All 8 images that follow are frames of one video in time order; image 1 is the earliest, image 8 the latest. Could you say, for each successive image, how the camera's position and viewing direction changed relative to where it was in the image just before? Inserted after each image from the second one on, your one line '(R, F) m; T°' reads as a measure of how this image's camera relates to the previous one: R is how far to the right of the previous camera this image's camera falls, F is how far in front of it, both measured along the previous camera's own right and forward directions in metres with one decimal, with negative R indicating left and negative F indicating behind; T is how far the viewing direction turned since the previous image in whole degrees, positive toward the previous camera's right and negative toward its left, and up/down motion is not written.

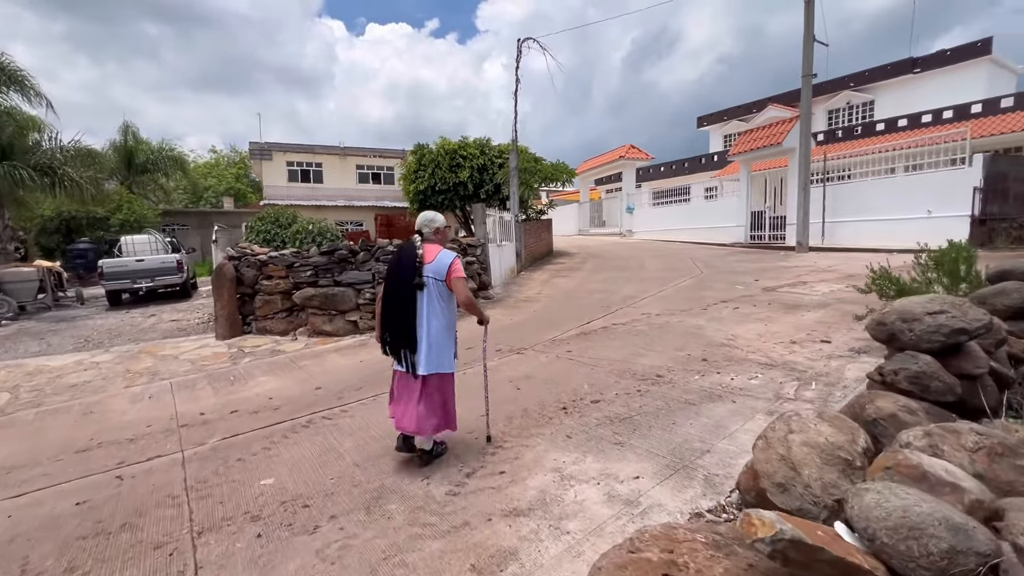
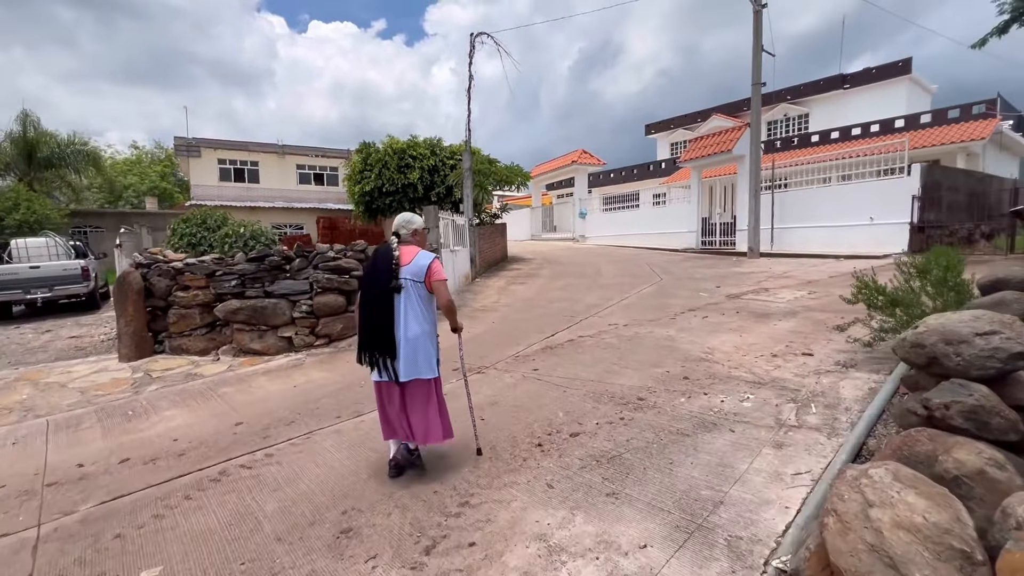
(-0.1, +0.6) m; +6°
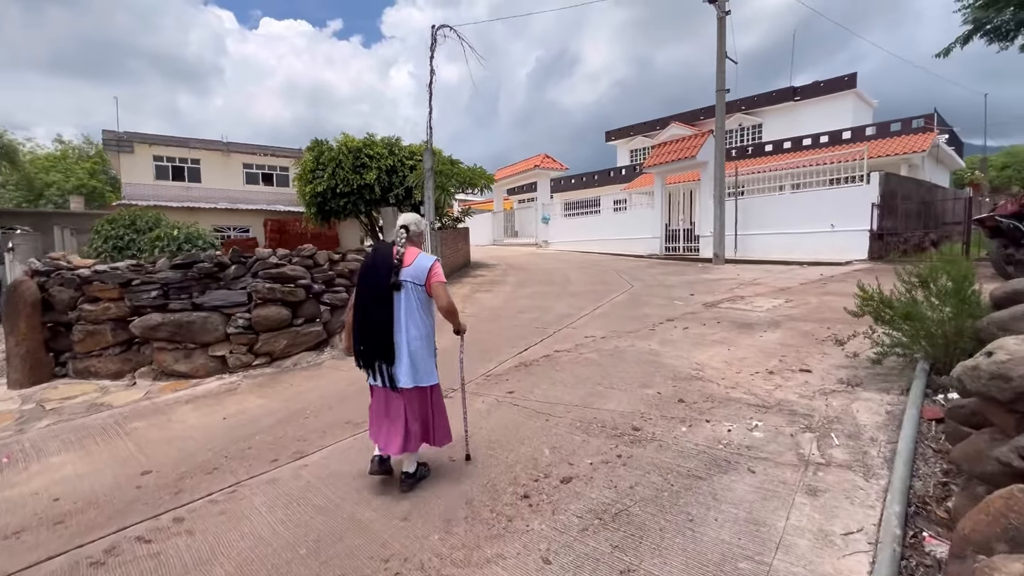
(-0.1, +0.6) m; +5°
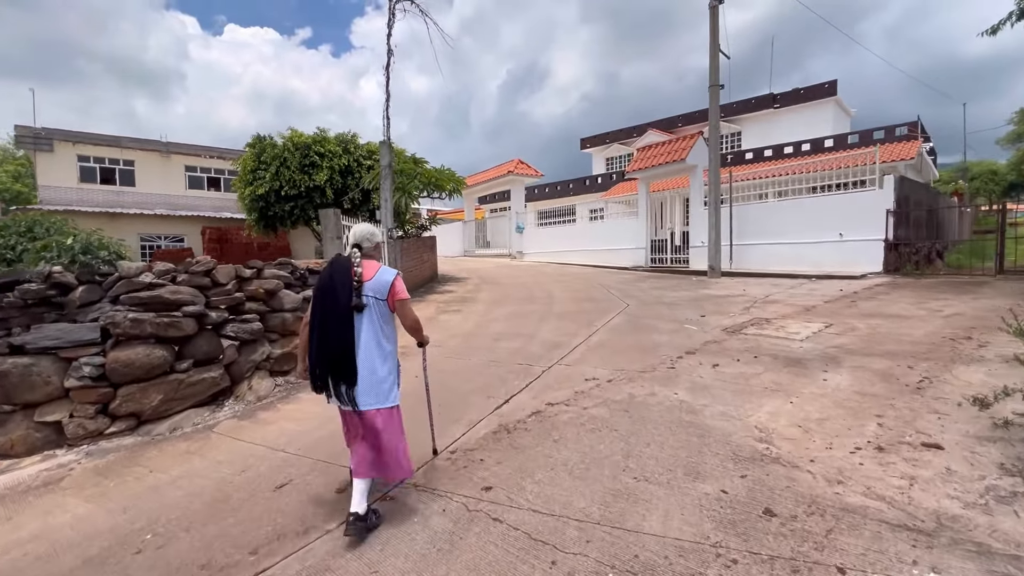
(0.0, +1.7) m; +3°
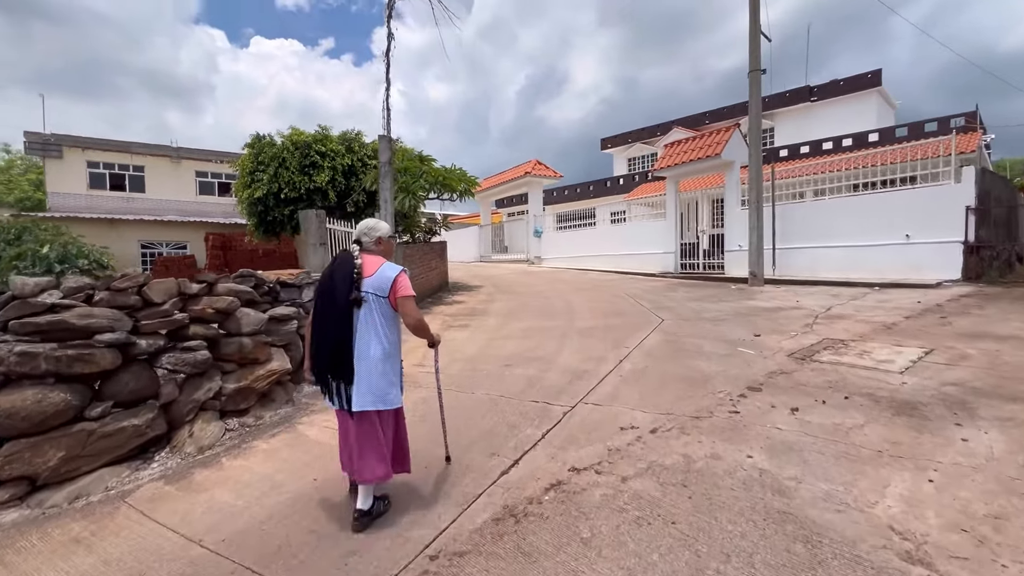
(+0.1, +1.1) m; -2°
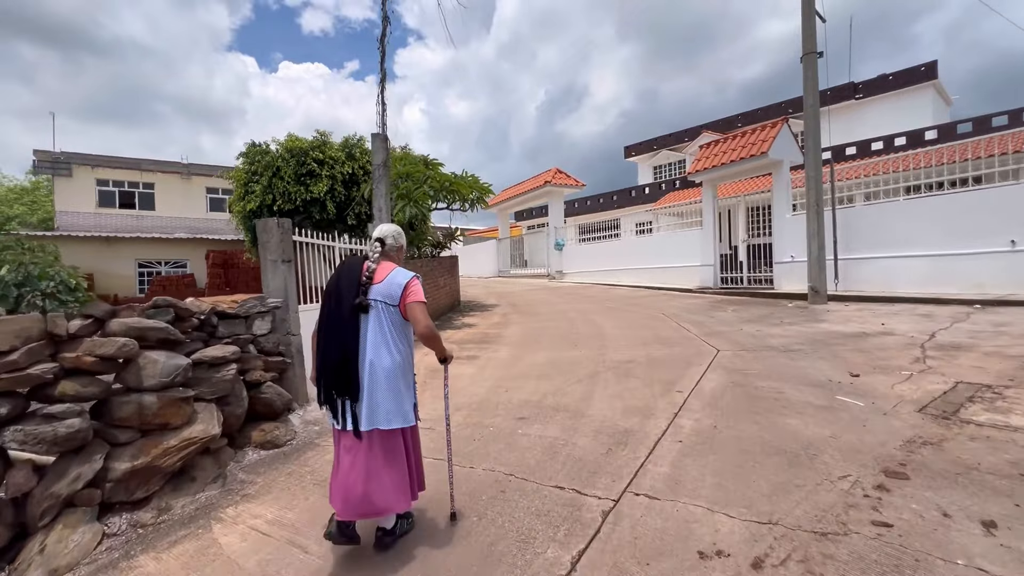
(+0.1, +1.3) m; -3°
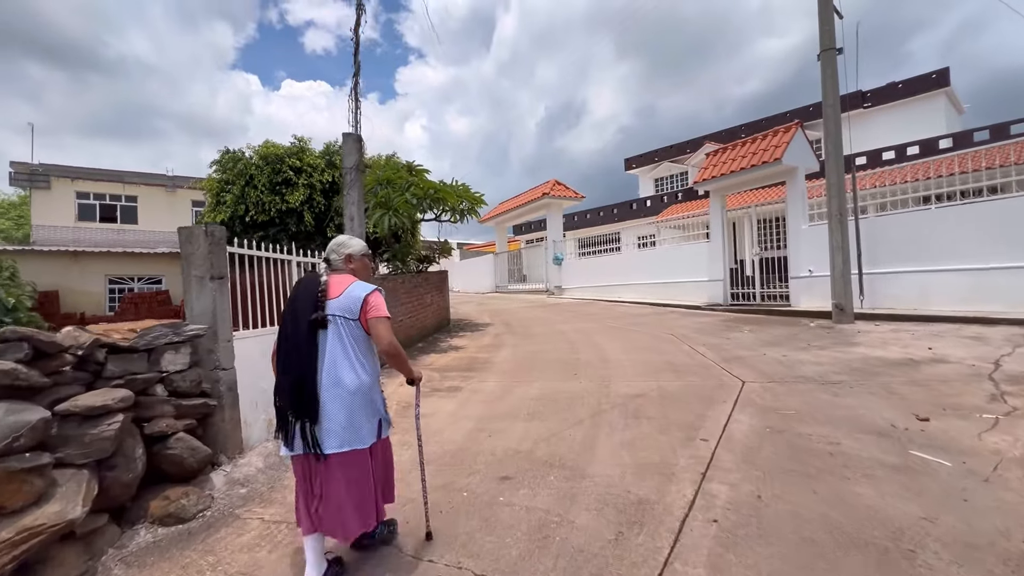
(+0.1, +0.9) m; 0°
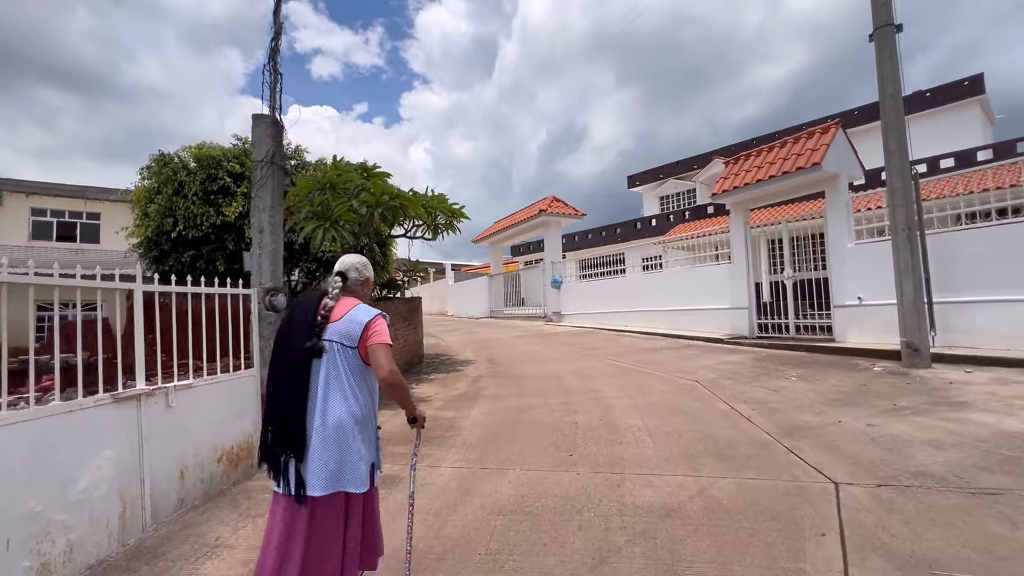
(+0.3, +1.8) m; 0°
